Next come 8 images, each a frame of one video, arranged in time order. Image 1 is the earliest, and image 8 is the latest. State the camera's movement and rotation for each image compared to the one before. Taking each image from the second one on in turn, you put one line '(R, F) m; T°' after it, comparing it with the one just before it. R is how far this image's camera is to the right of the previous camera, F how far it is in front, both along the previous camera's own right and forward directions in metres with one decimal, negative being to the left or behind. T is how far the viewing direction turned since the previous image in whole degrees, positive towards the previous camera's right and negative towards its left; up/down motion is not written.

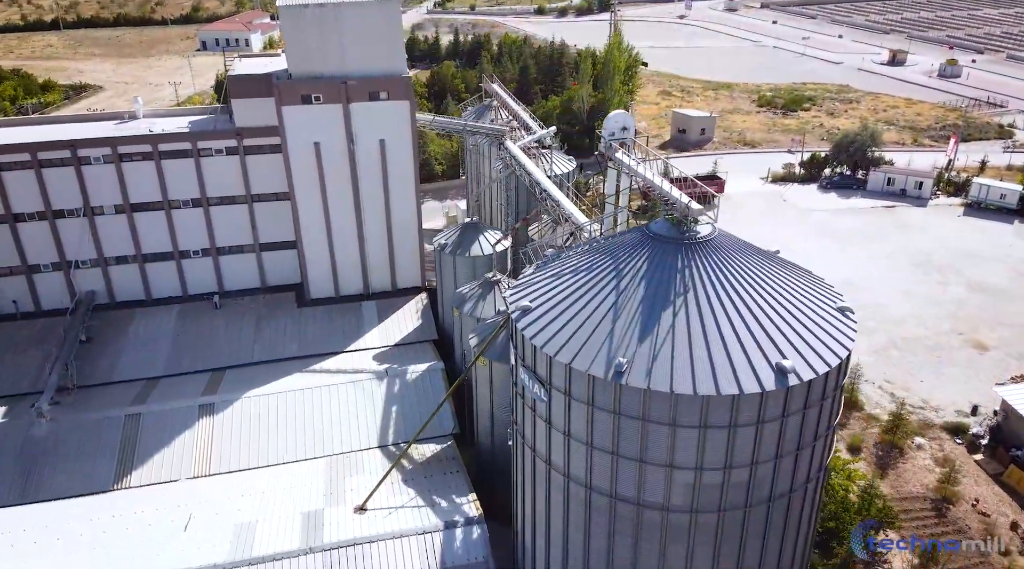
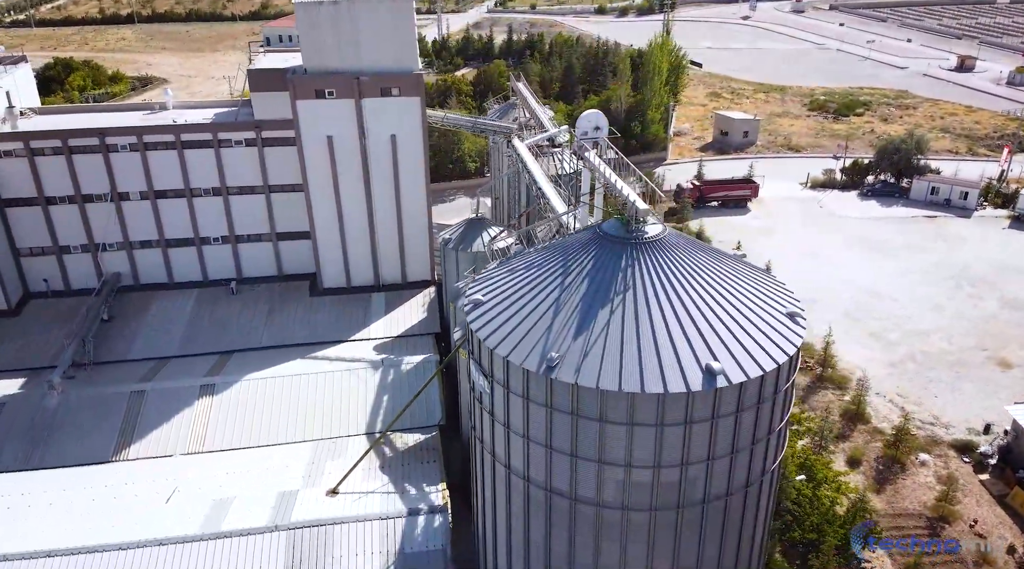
(+2.6, -0.2) m; -5°
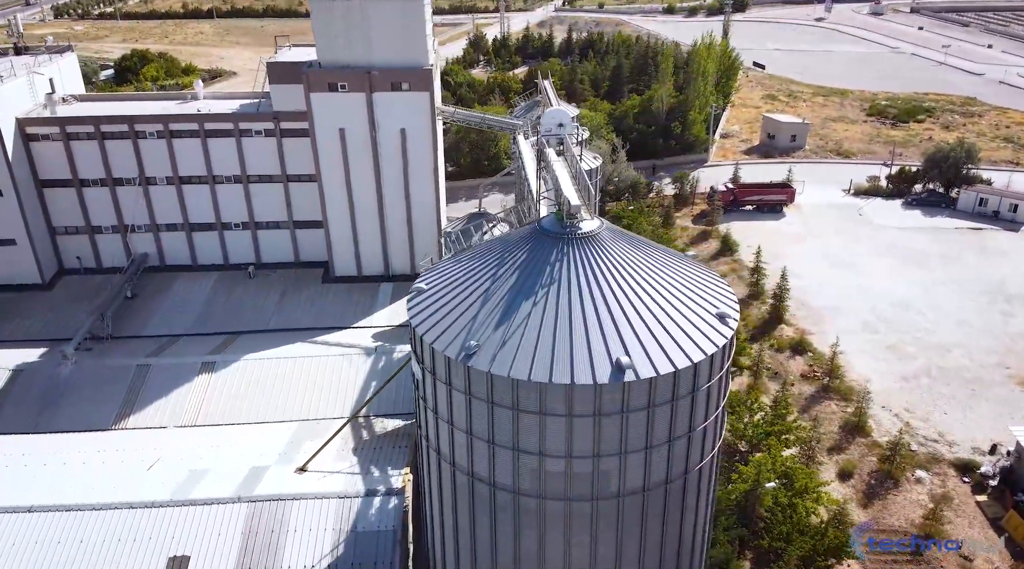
(+3.1, -0.3) m; -5°
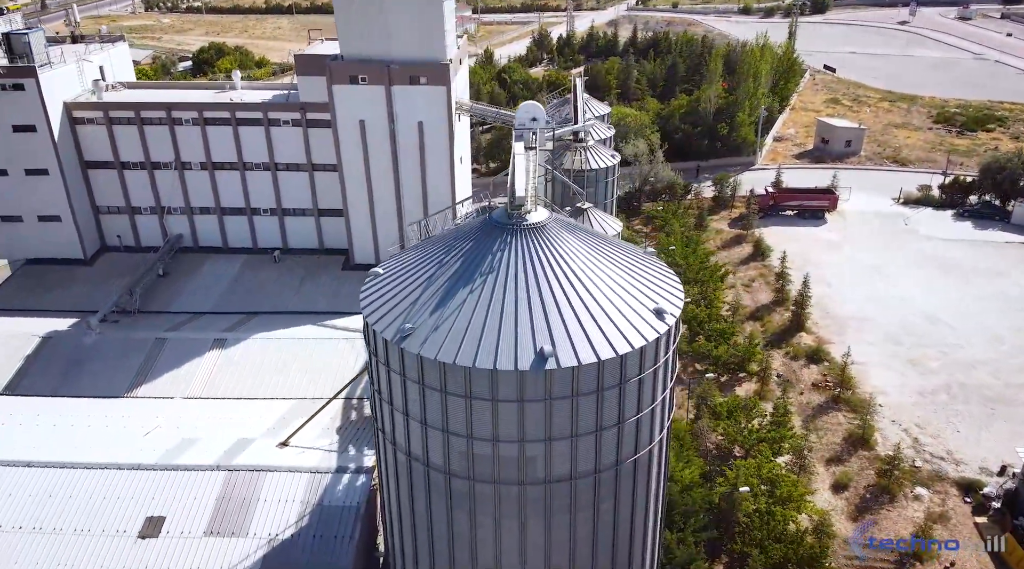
(+3.0, -0.3) m; -5°
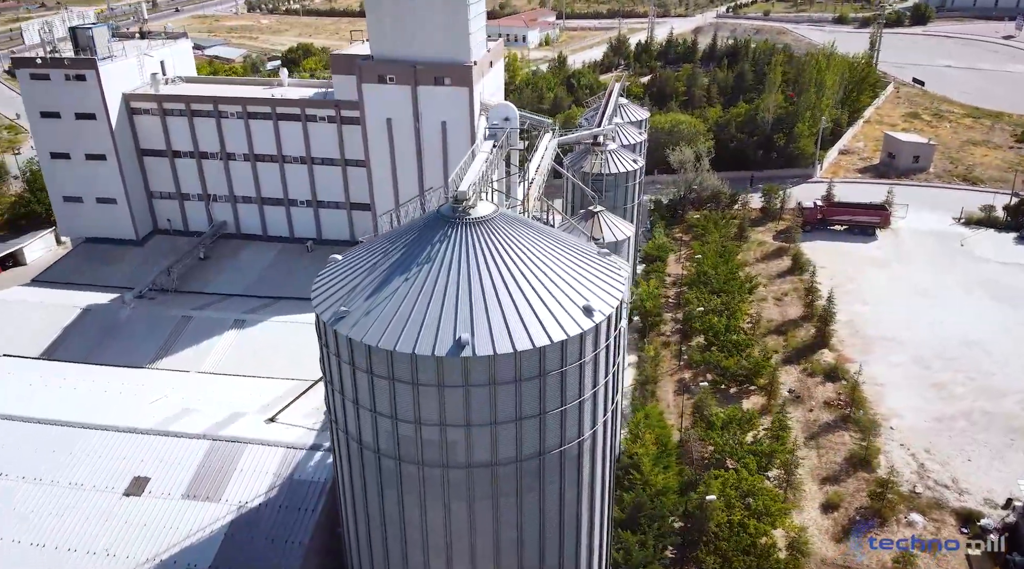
(+3.6, -0.4) m; -6°
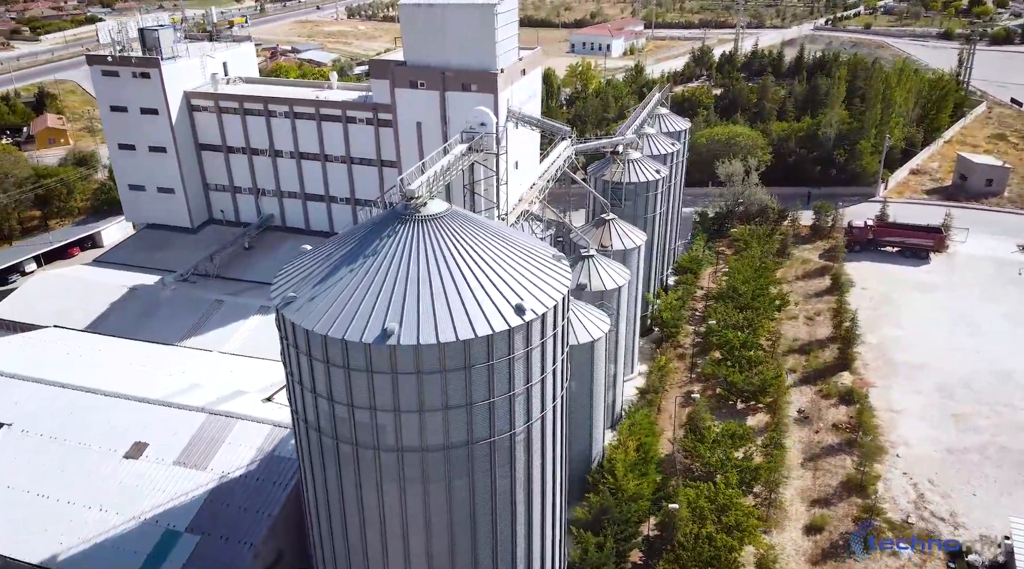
(+3.8, -0.6) m; -7°
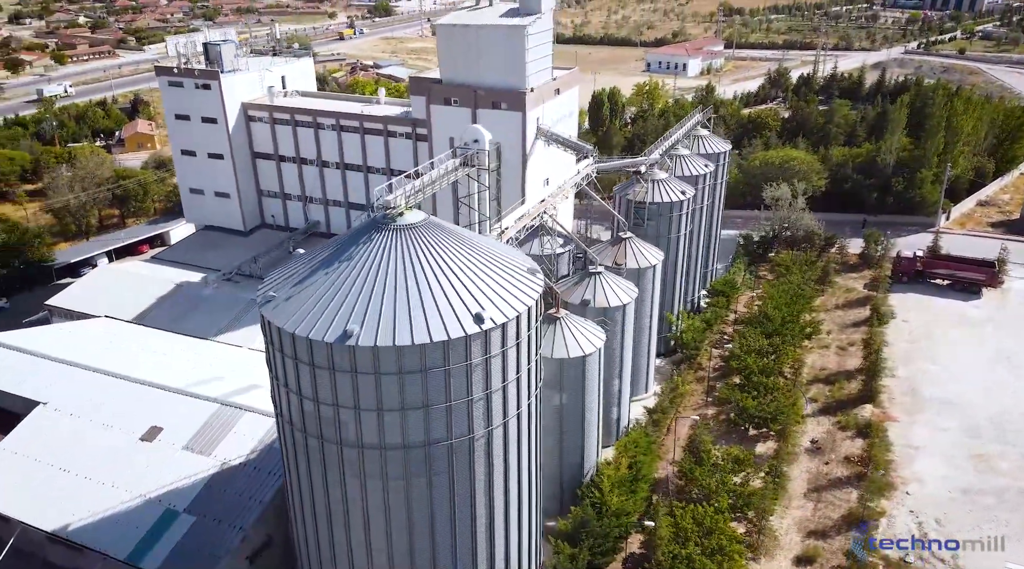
(+3.0, -0.6) m; -6°
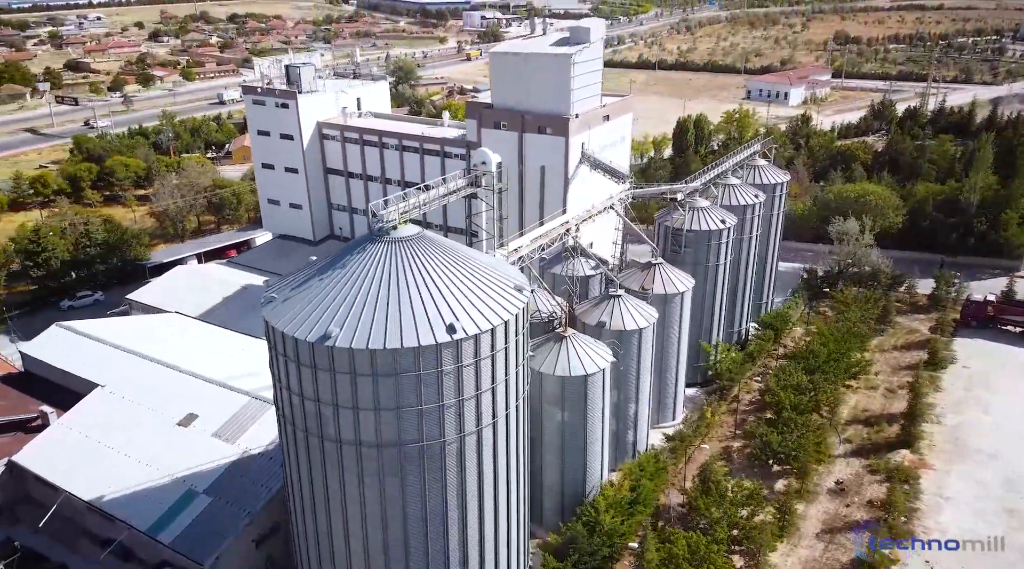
(+3.5, -0.8) m; -8°
